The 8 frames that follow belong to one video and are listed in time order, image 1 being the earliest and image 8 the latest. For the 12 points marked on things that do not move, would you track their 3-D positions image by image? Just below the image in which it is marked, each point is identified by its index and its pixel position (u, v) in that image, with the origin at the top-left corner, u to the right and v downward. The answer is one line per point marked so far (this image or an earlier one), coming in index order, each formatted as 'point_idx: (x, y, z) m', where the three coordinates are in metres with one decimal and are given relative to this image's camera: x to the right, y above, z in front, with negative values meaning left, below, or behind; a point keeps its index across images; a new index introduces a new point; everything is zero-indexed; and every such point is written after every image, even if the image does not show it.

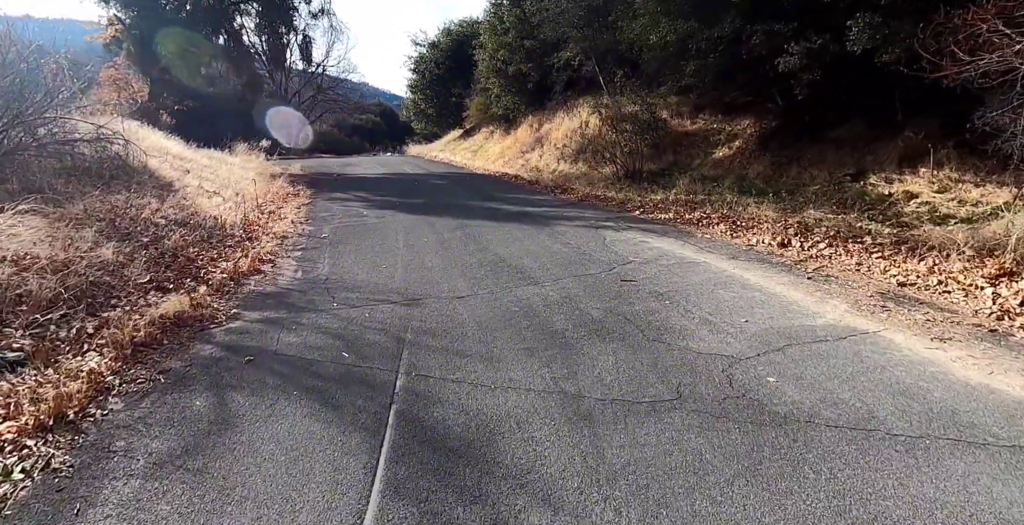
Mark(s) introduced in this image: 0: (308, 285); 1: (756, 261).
0: (-2.1, -0.2, +6.5) m
1: (+2.7, 0.0, +7.2) m
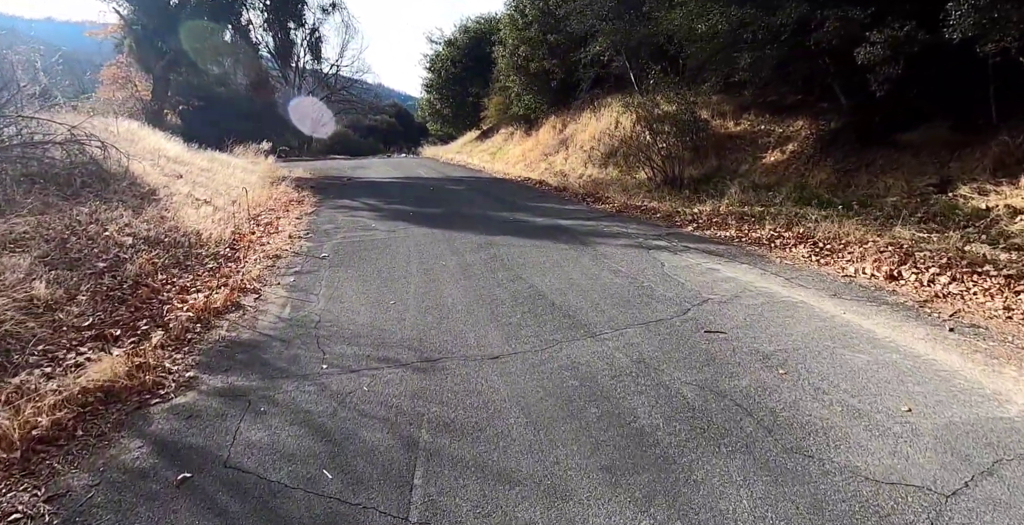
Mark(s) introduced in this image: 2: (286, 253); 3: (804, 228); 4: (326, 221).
0: (-1.7, -0.5, +5.0) m
1: (+3.1, -0.3, +5.6) m
2: (-2.8, +0.2, +8.1) m
3: (+3.9, +0.5, +8.7) m
4: (-3.1, +0.7, +10.7) m
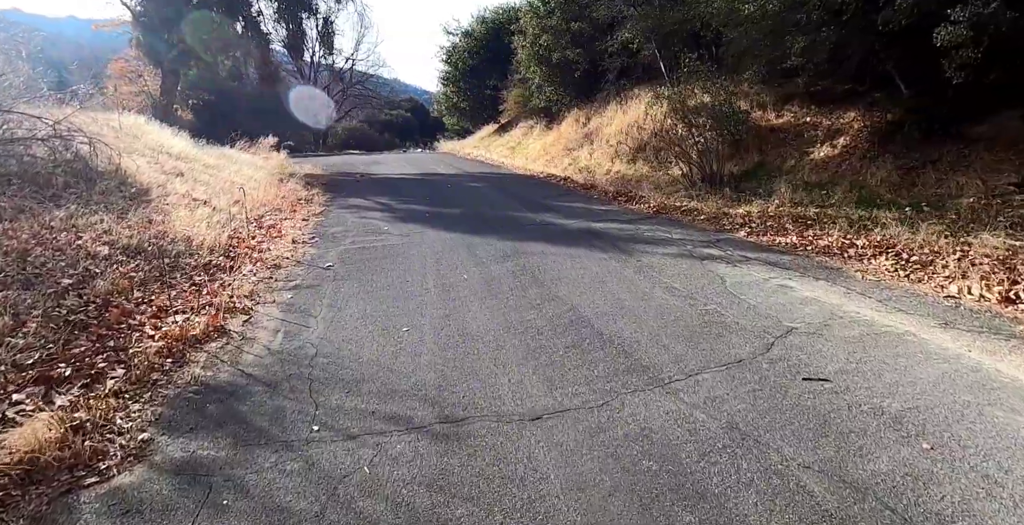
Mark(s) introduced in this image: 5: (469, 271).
0: (-1.4, -0.7, +4.1) m
1: (+3.4, -0.5, +4.5) m
2: (-2.5, 0.0, +7.2) m
3: (+4.3, +0.4, +7.6) m
4: (-2.7, +0.6, +9.7) m
5: (-0.4, -0.1, +6.3) m
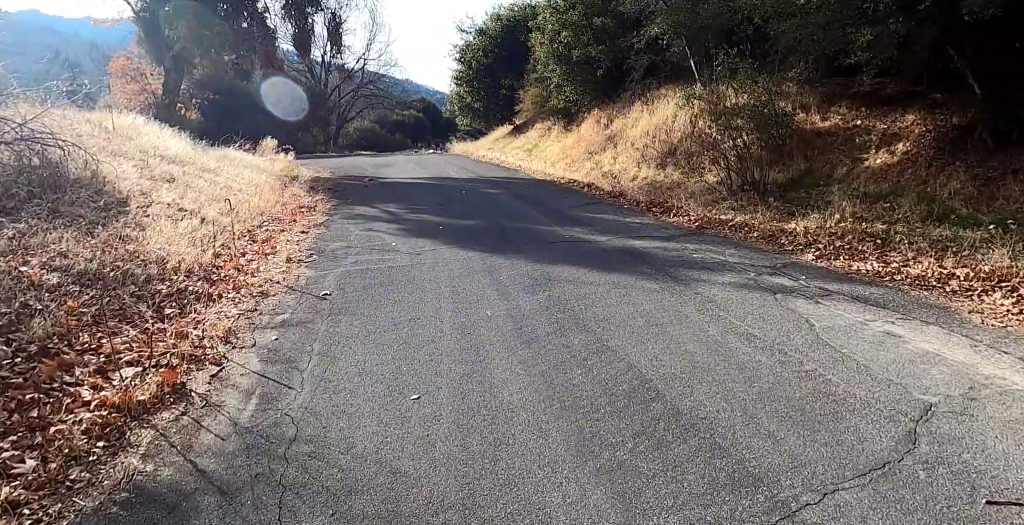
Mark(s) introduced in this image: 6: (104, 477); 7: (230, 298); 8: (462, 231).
0: (-1.2, -0.9, +3.0) m
1: (+3.6, -0.8, +3.4) m
2: (-2.2, -0.2, +6.1) m
3: (+4.6, 0.0, +6.4) m
4: (-2.4, +0.4, +8.7) m
5: (-0.1, -0.4, +5.2) m
6: (-1.9, -1.0, +3.0) m
7: (-2.5, -0.3, +5.7) m
8: (-0.7, +0.4, +8.7) m
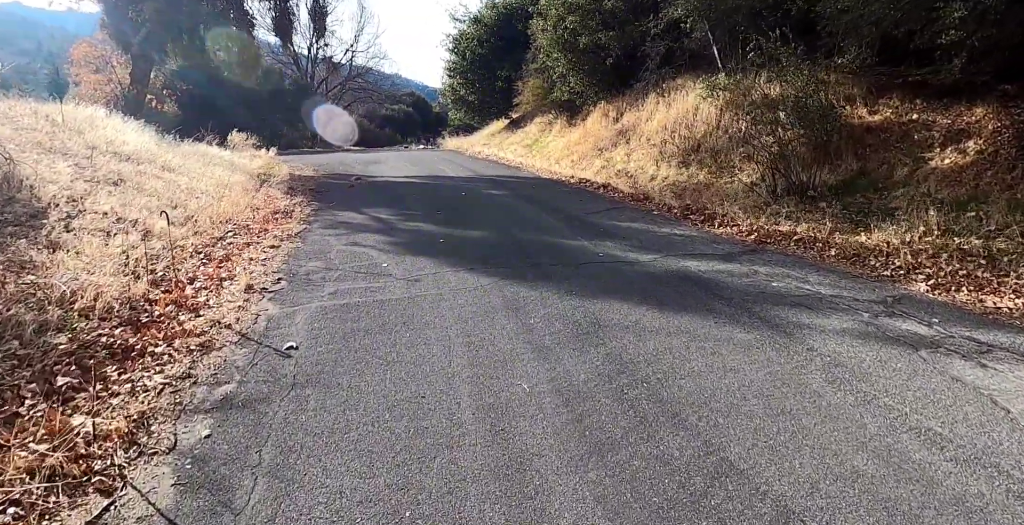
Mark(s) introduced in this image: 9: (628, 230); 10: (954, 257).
0: (-0.9, -1.2, +1.4) m
1: (+3.9, -1.1, +1.9) m
2: (-2.0, -0.5, +4.5) m
3: (+4.8, -0.2, +4.9) m
4: (-2.2, +0.1, +7.1) m
5: (+0.1, -0.6, +3.6) m
6: (-1.6, -1.3, +1.4) m
7: (-2.2, -0.6, +4.1) m
8: (-0.5, +0.2, +7.1) m
9: (+1.4, +0.4, +7.7) m
10: (+4.3, 0.0, +6.3) m
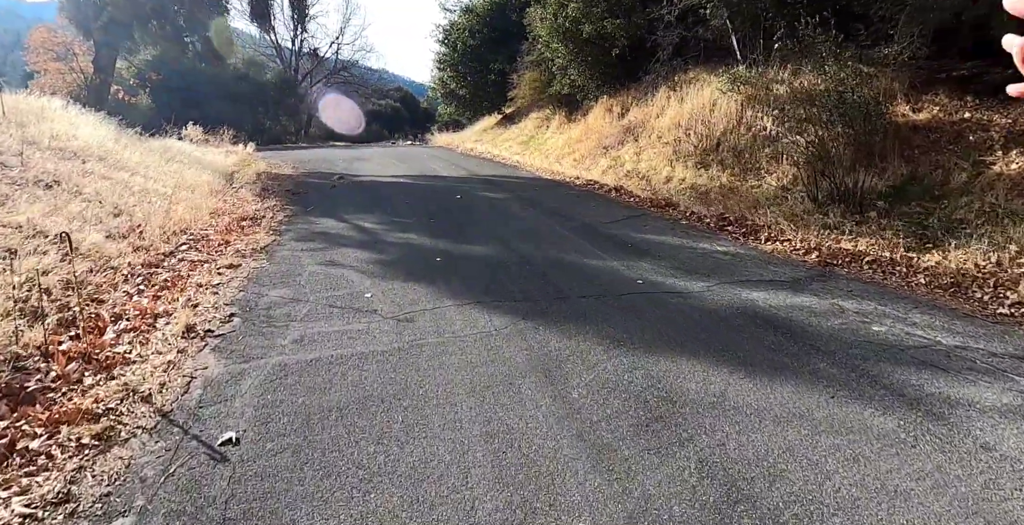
0: (-0.7, -1.5, +0.1) m
1: (+4.1, -1.3, +0.7) m
2: (-1.8, -0.7, +3.2) m
3: (+5.0, -0.5, +3.8) m
4: (-2.1, -0.1, +5.7) m
5: (+0.3, -0.9, +2.4) m
6: (-1.4, -1.5, +0.1) m
7: (-2.1, -0.8, +2.7) m
8: (-0.4, 0.0, +5.8) m
9: (+1.5, +0.2, +6.5) m
10: (+4.5, -0.2, +5.1) m
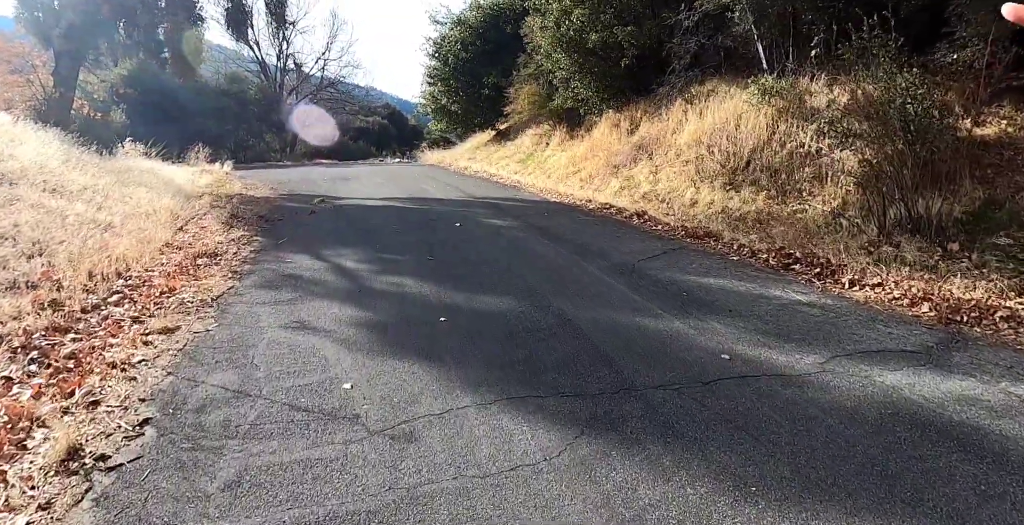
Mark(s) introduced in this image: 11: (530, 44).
0: (-0.4, -1.8, -1.3) m
1: (+4.4, -1.6, -0.6) m
2: (-1.6, -1.1, +1.8) m
3: (+5.2, -0.8, +2.5) m
4: (-1.9, -0.5, +4.3) m
5: (+0.6, -1.2, +1.0) m
6: (-1.0, -1.8, -1.4) m
7: (-1.8, -1.2, +1.3) m
8: (-0.2, -0.4, +4.5) m
9: (+1.7, -0.3, +5.2) m
10: (+4.7, -0.6, +3.8) m
11: (+0.5, +6.1, +17.8) m
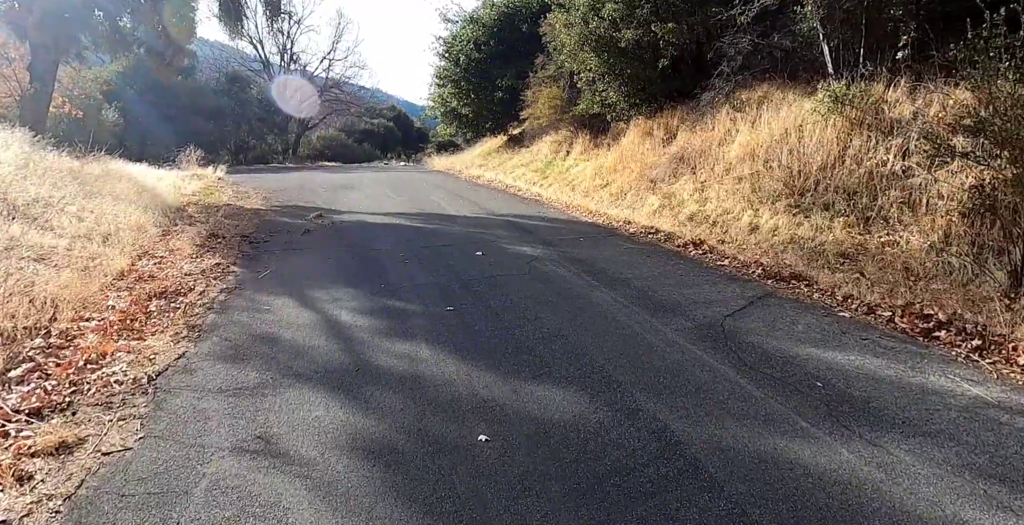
0: (-0.1, -2.1, -2.8) m
1: (+4.7, -2.0, -2.1) m
2: (-1.3, -1.4, +0.3) m
3: (+5.5, -1.3, +1.0) m
4: (-1.6, -0.9, +2.9) m
5: (+0.9, -1.6, -0.5) m
6: (-0.8, -2.1, -2.8) m
7: (-1.5, -1.5, -0.2) m
8: (+0.2, -0.8, +3.0) m
9: (+2.0, -0.7, +3.7) m
10: (+5.0, -1.0, +2.3) m
11: (+1.0, +5.7, +16.4) m
